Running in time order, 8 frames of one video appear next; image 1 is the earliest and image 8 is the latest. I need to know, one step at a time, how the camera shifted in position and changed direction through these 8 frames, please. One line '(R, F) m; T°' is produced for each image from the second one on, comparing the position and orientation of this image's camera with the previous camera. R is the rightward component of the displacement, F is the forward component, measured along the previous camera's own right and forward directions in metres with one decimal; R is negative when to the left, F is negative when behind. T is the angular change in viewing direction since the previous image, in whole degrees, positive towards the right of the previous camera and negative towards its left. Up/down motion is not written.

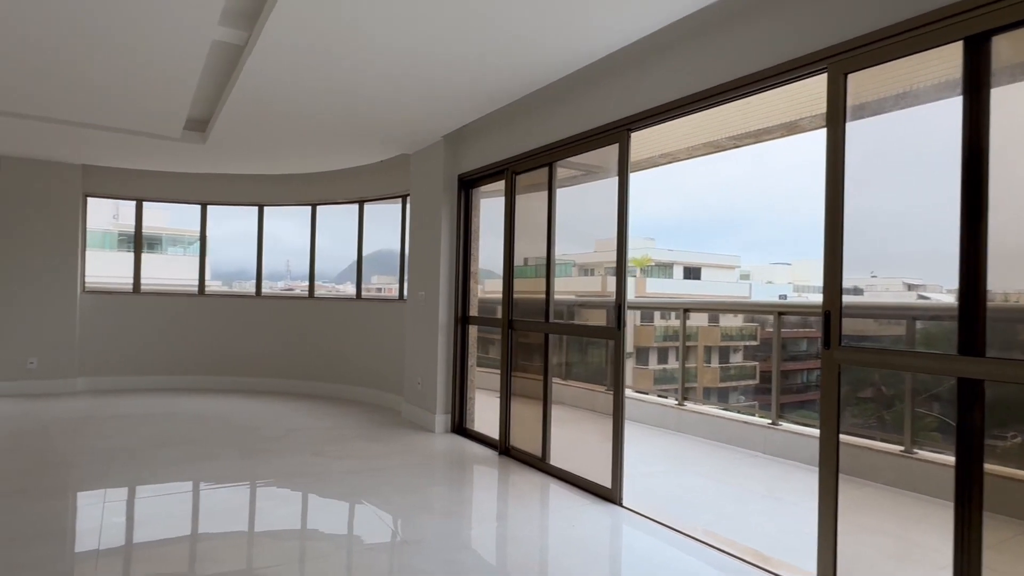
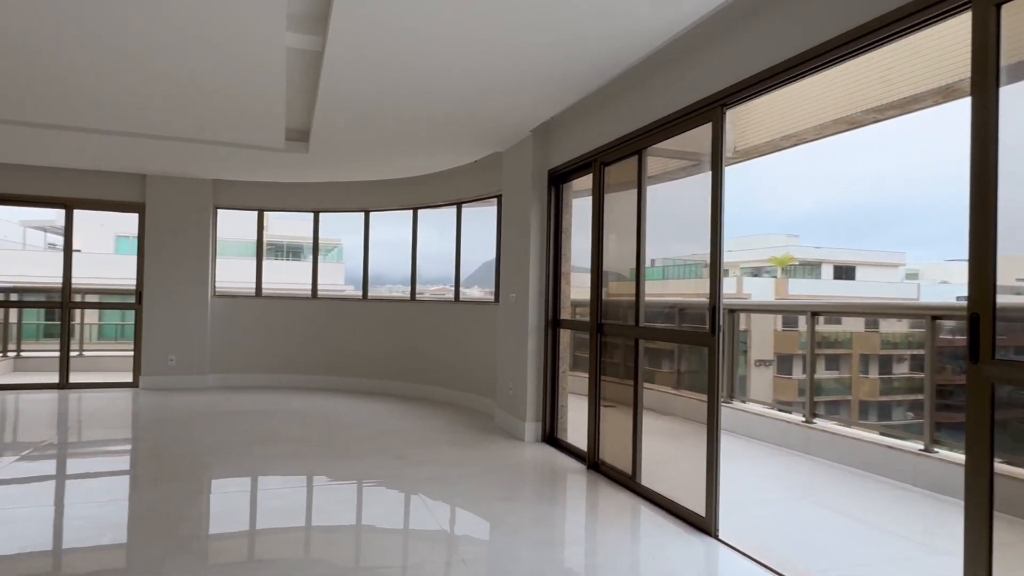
(+0.5, +0.4) m; -13°
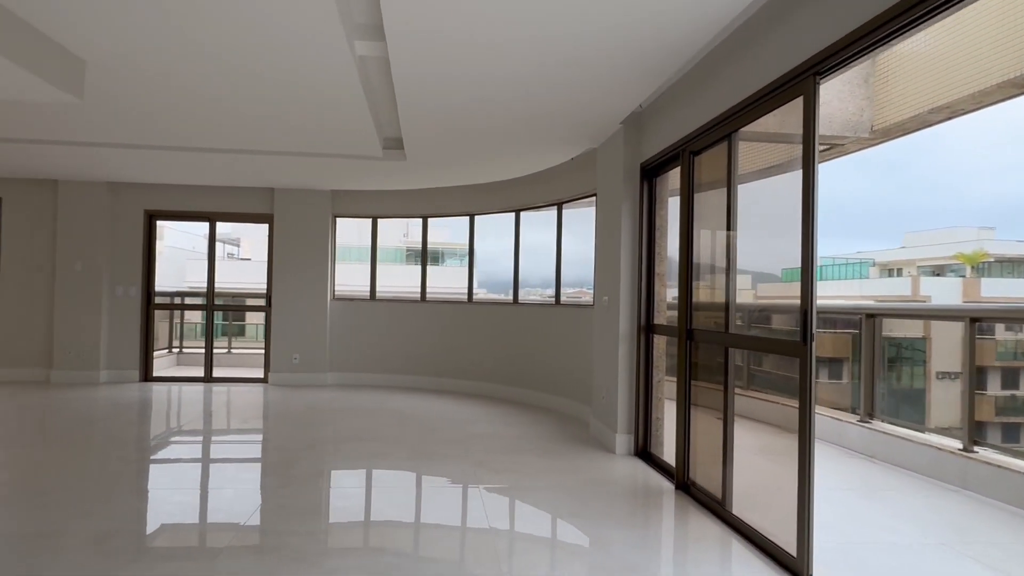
(+0.6, +0.3) m; -14°
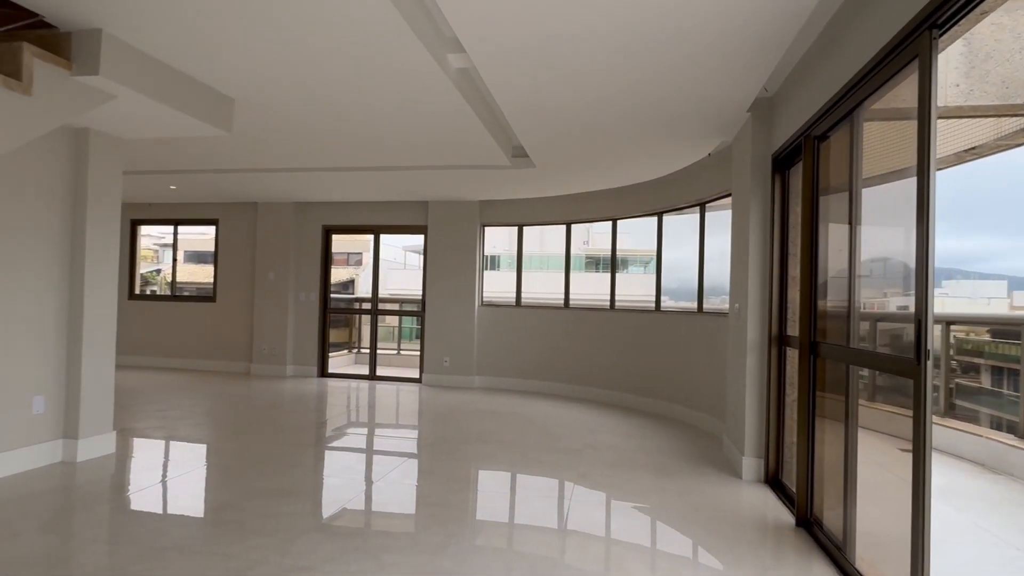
(+0.6, +0.2) m; -17°
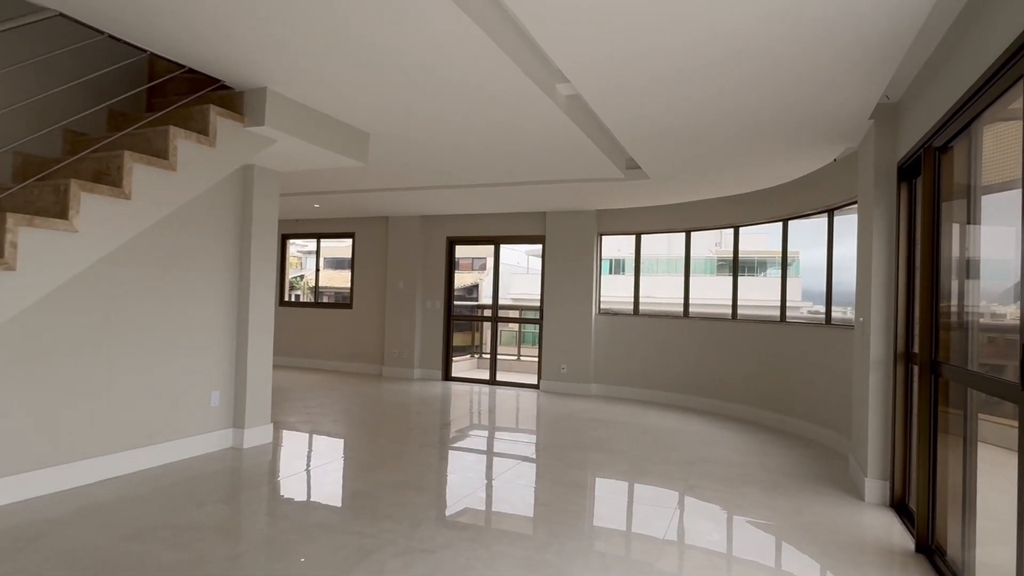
(+0.1, -0.2) m; -11°
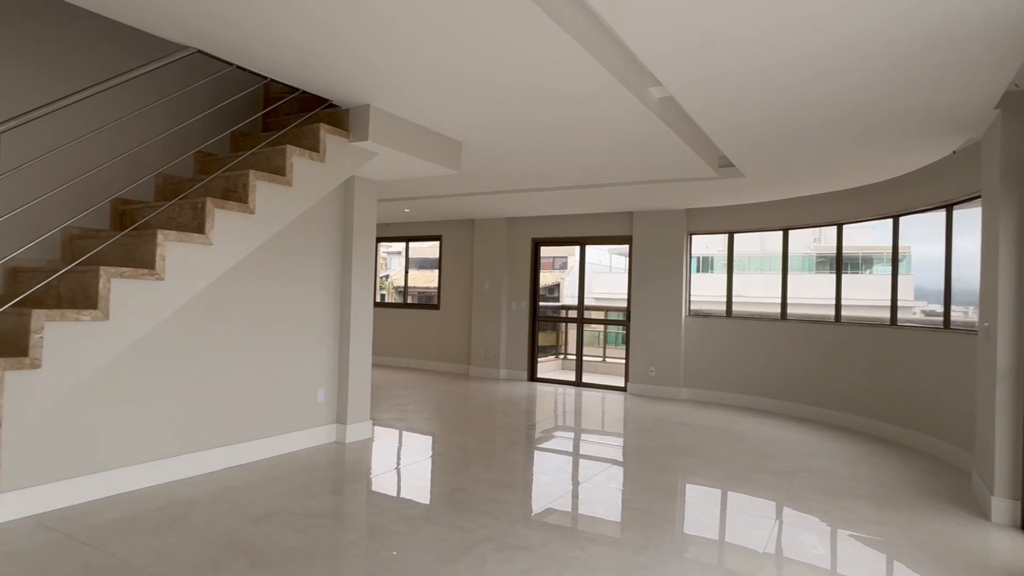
(-0.1, 0.0) m; -7°
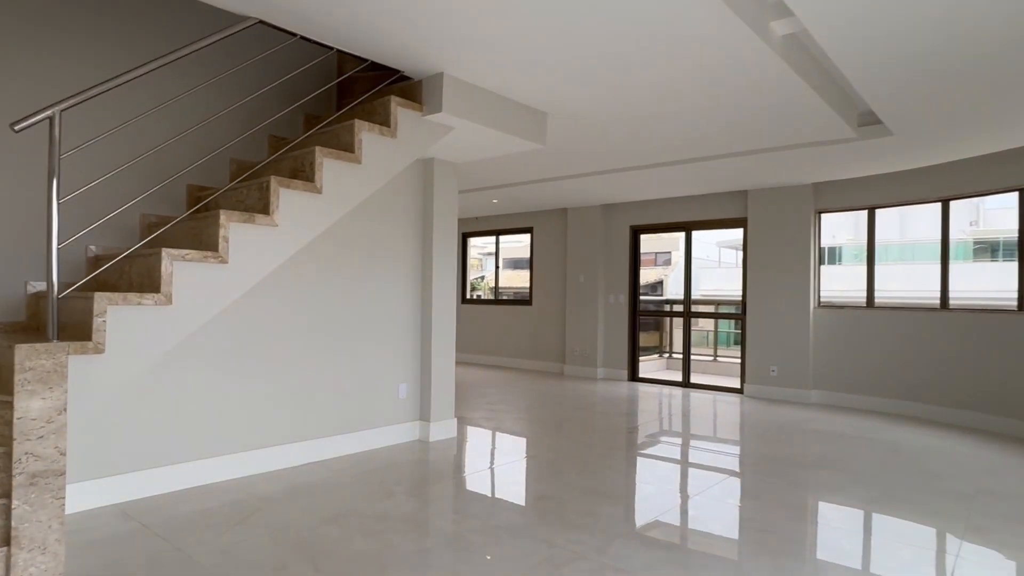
(0.0, +0.6) m; -9°
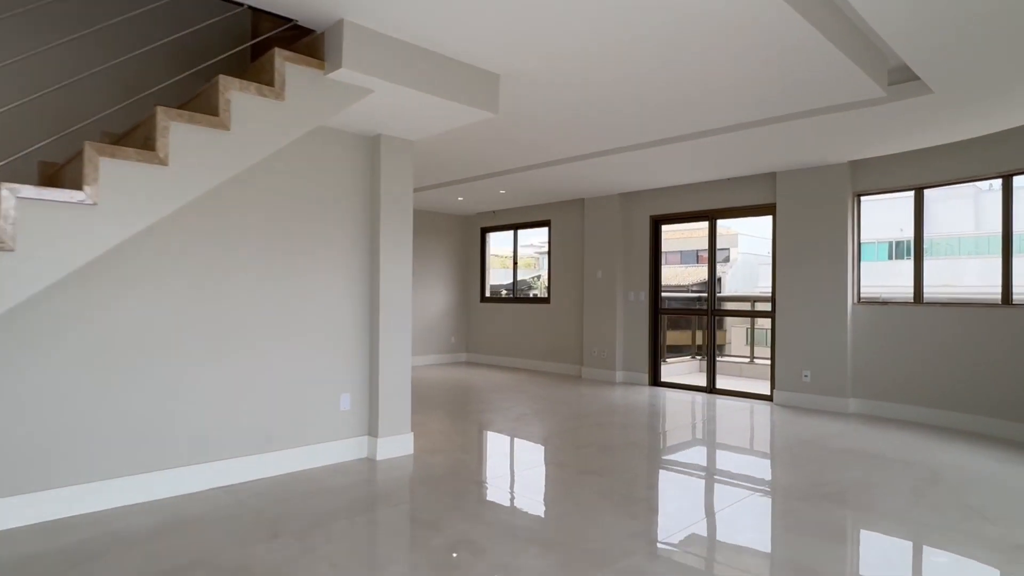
(+0.6, +0.6) m; -5°
